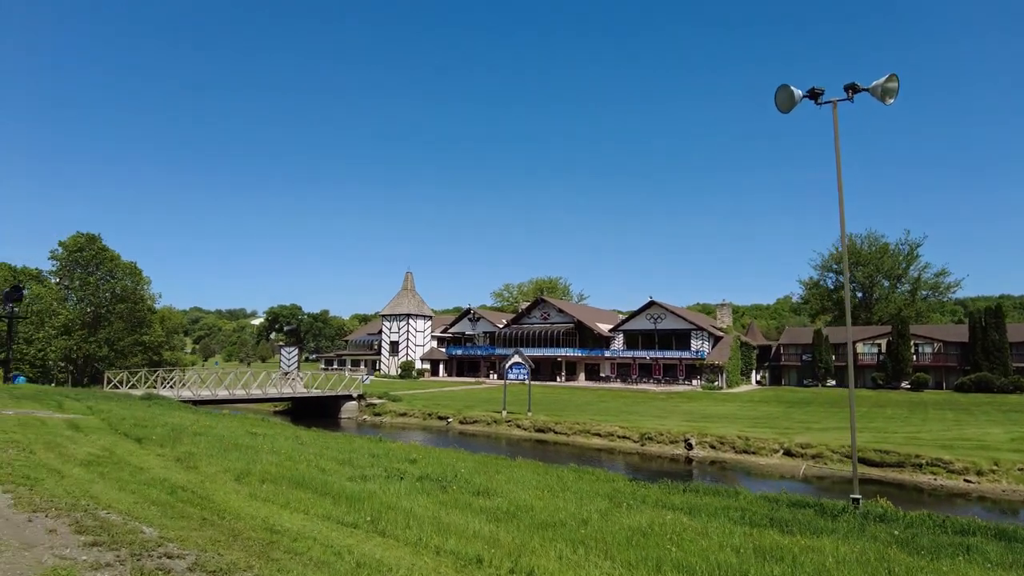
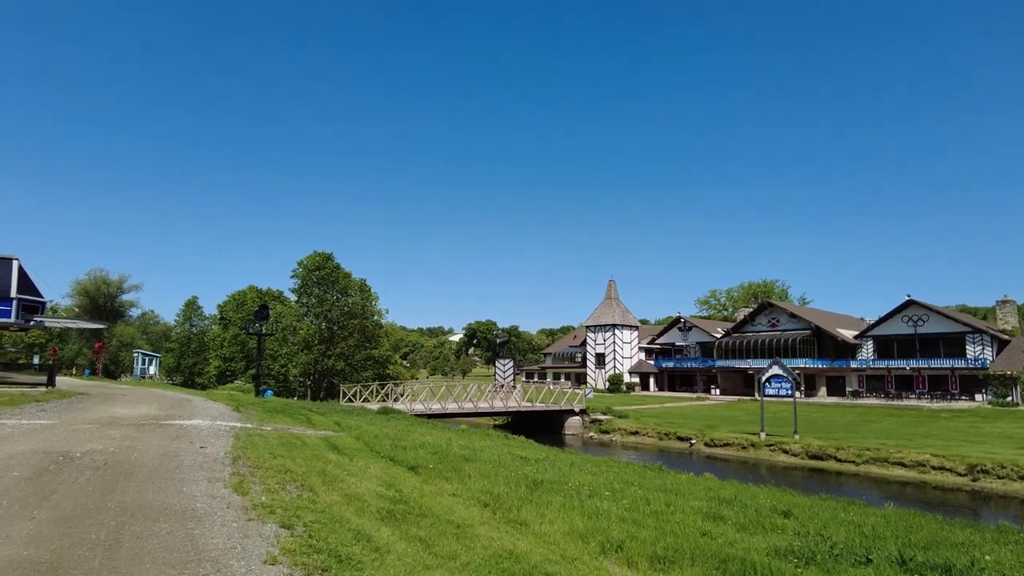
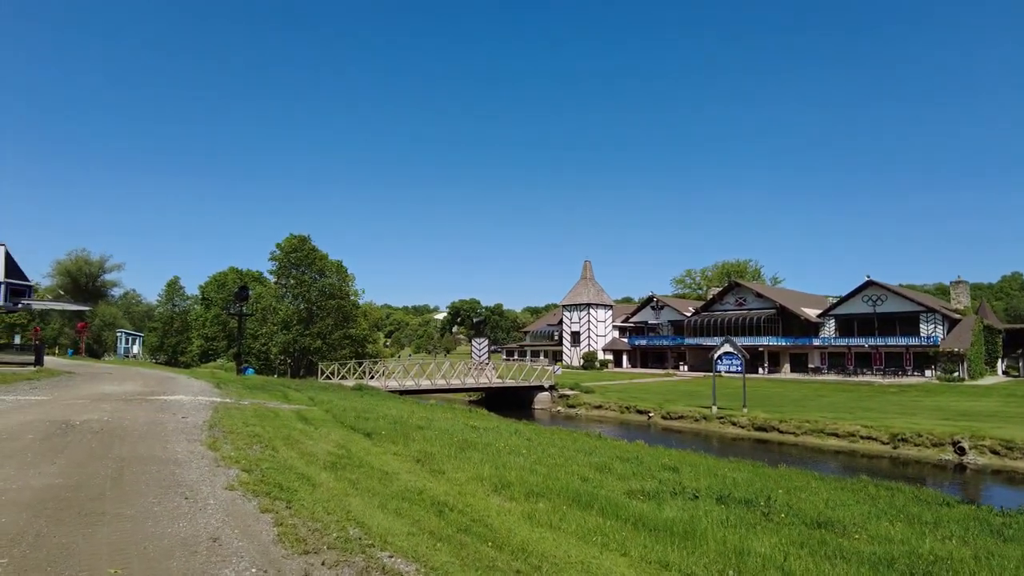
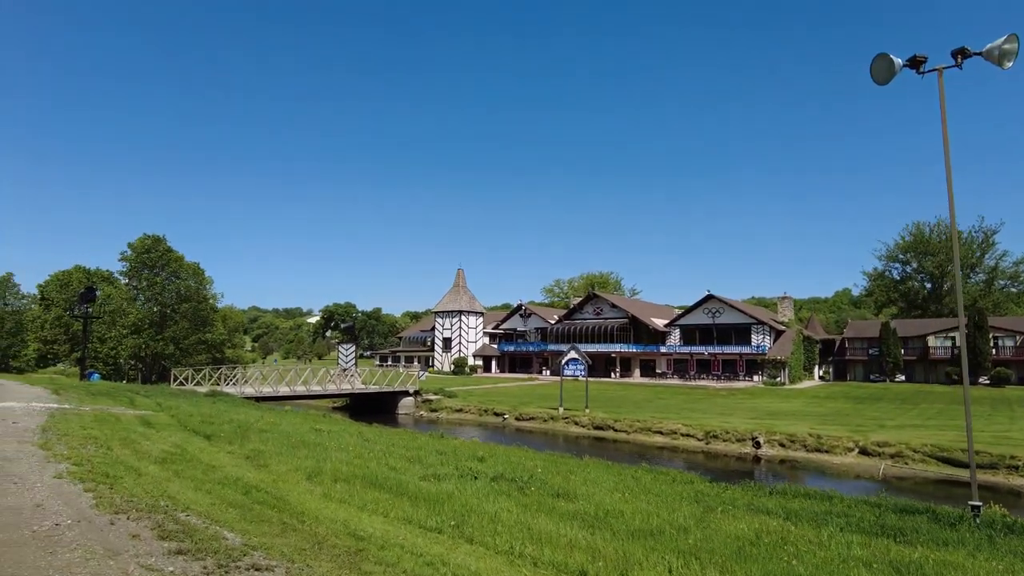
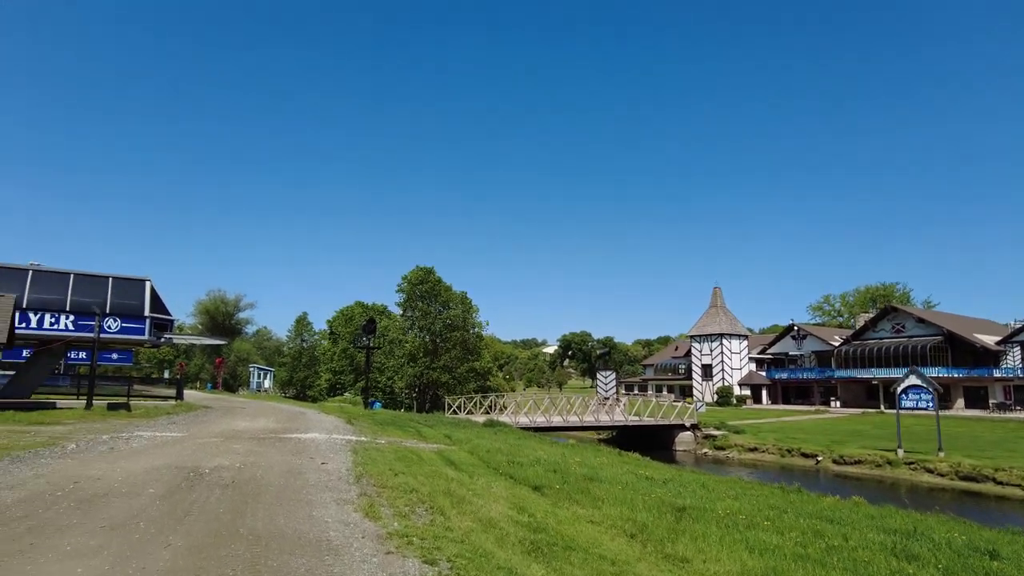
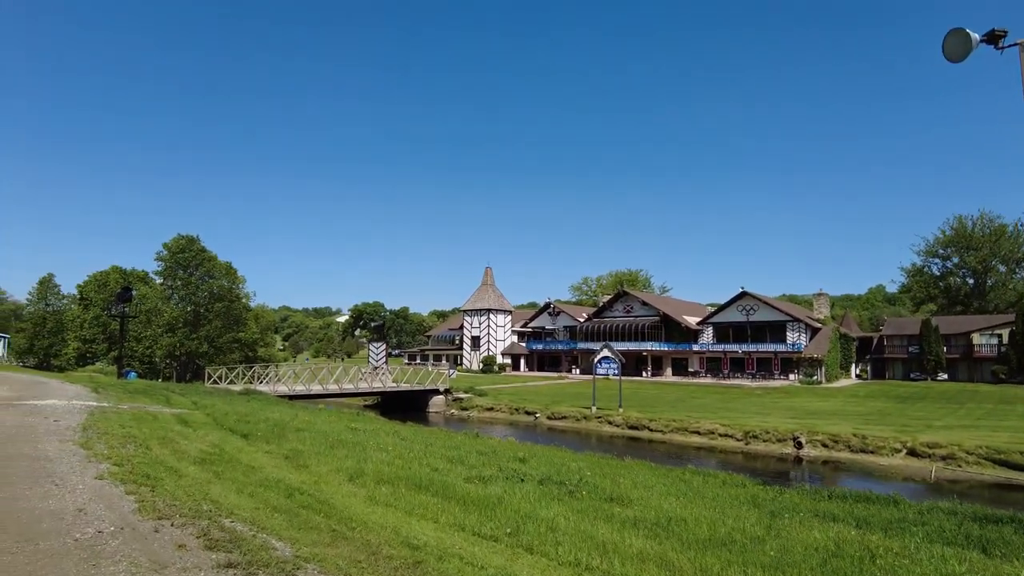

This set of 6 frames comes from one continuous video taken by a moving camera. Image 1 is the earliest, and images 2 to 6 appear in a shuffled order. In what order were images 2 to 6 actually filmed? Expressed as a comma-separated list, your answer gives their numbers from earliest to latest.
4, 6, 3, 2, 5
